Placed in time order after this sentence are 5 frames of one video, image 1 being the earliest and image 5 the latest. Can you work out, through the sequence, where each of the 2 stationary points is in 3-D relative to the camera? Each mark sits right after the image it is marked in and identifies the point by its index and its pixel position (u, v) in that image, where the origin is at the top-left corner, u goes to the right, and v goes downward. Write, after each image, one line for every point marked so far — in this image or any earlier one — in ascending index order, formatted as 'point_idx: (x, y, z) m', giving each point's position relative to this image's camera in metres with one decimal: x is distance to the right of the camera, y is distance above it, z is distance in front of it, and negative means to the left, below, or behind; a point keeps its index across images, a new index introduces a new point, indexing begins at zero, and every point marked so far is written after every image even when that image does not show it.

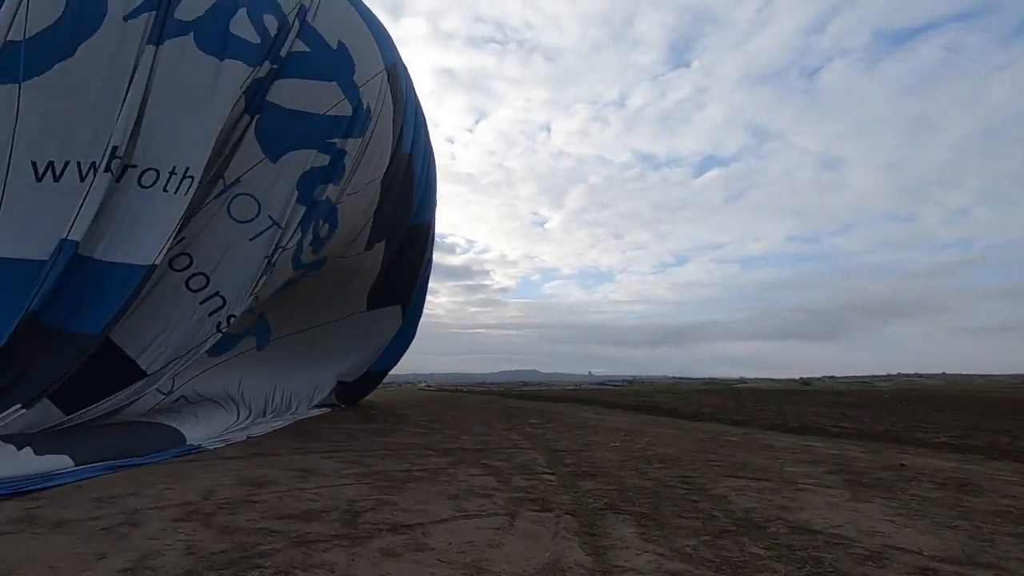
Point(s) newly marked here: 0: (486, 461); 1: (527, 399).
0: (-0.2, -1.4, +5.5) m
1: (+0.2, -1.8, +10.8) m
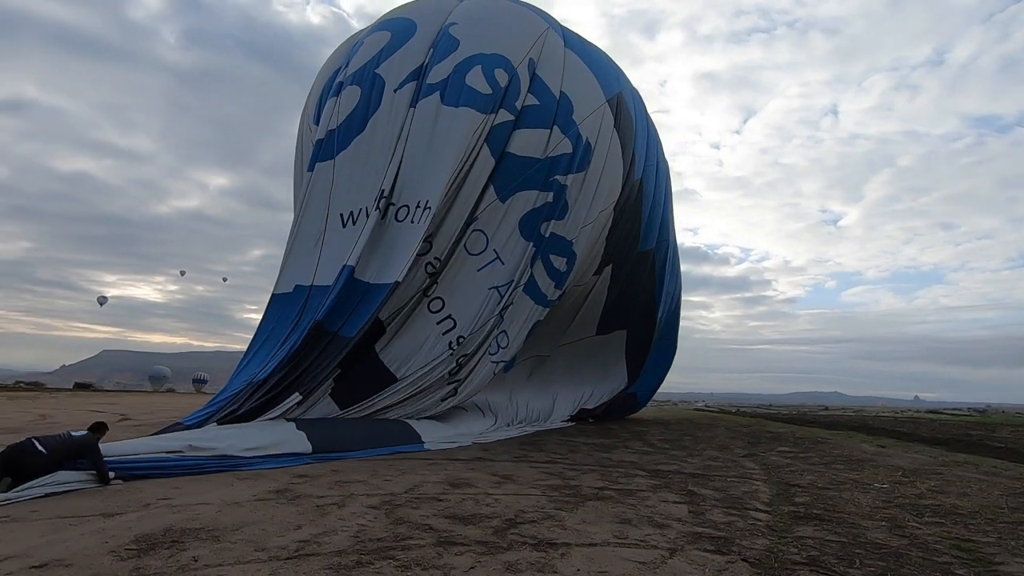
0: (+1.4, -1.6, +5.2) m
1: (+4.3, -2.0, +9.7) m
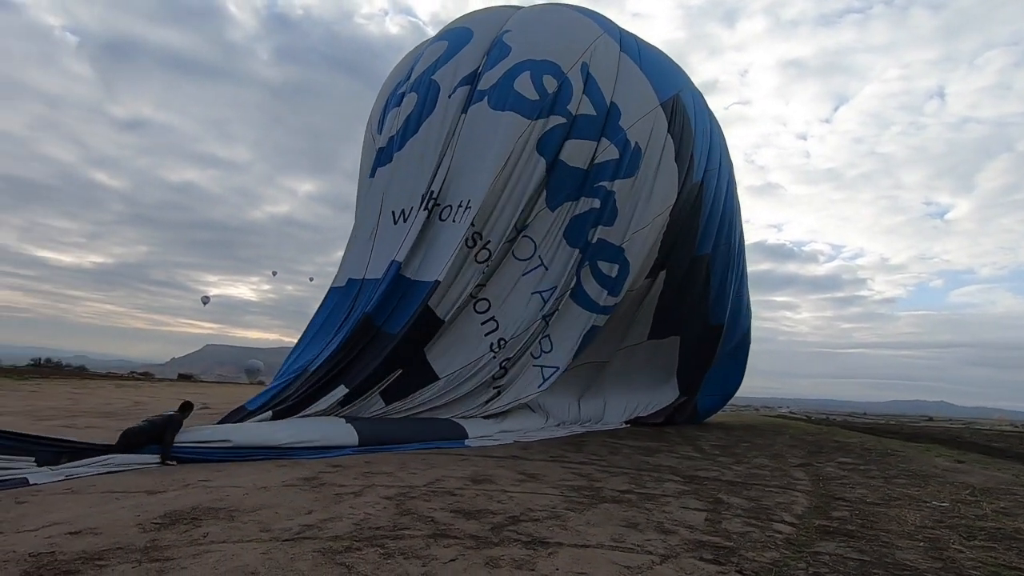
0: (+1.6, -1.6, +5.0) m
1: (+5.1, -2.0, +9.0) m
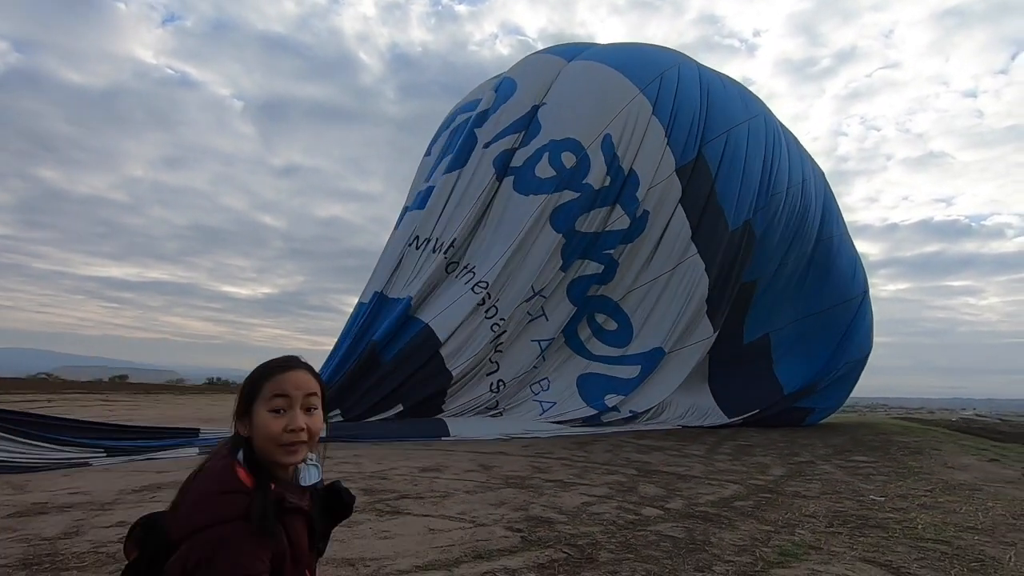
0: (+1.0, -1.6, +5.2) m
1: (+5.7, -1.7, +7.9) m
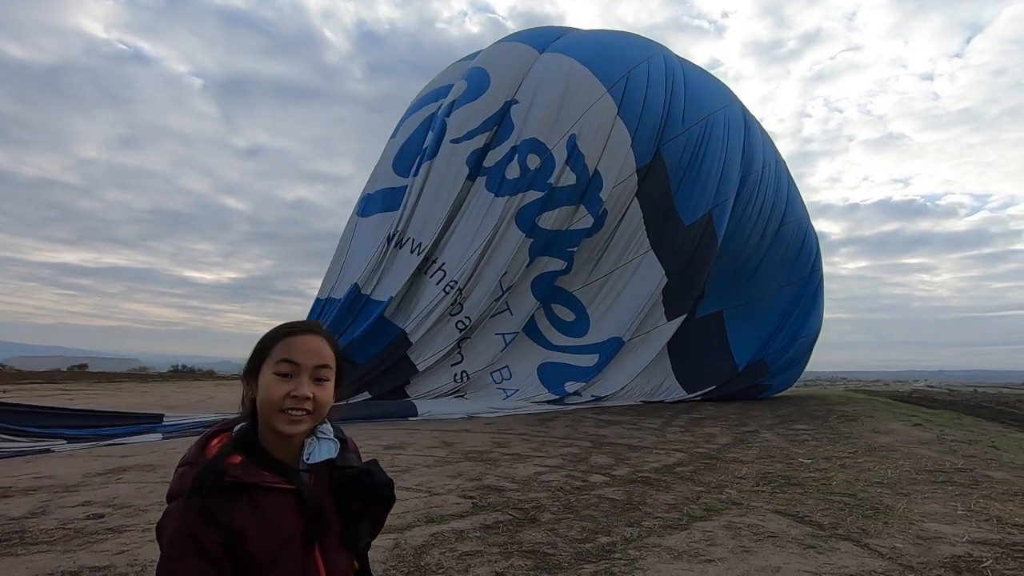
0: (+0.7, -1.4, +5.6) m
1: (+5.2, -1.5, +8.4) m
